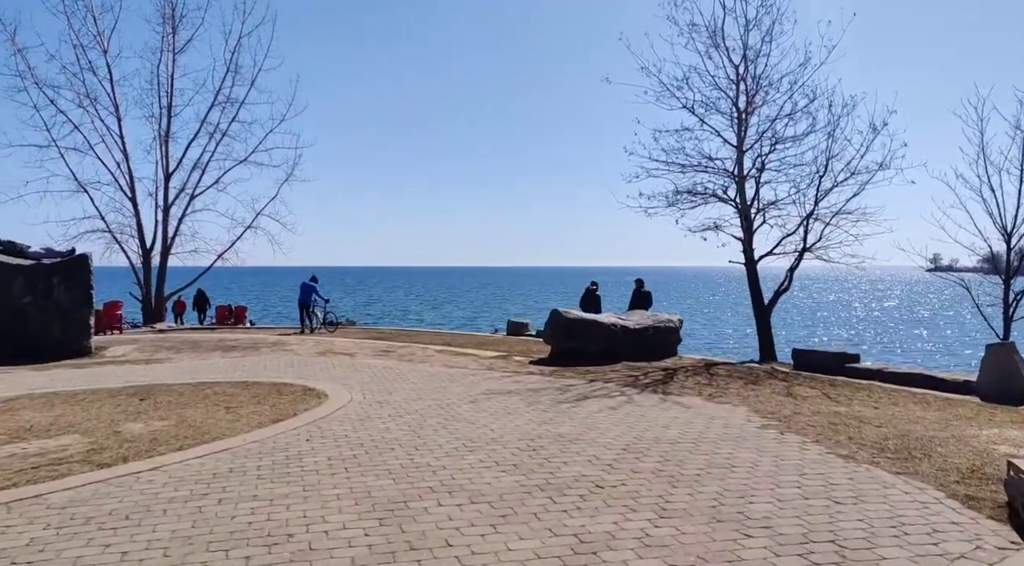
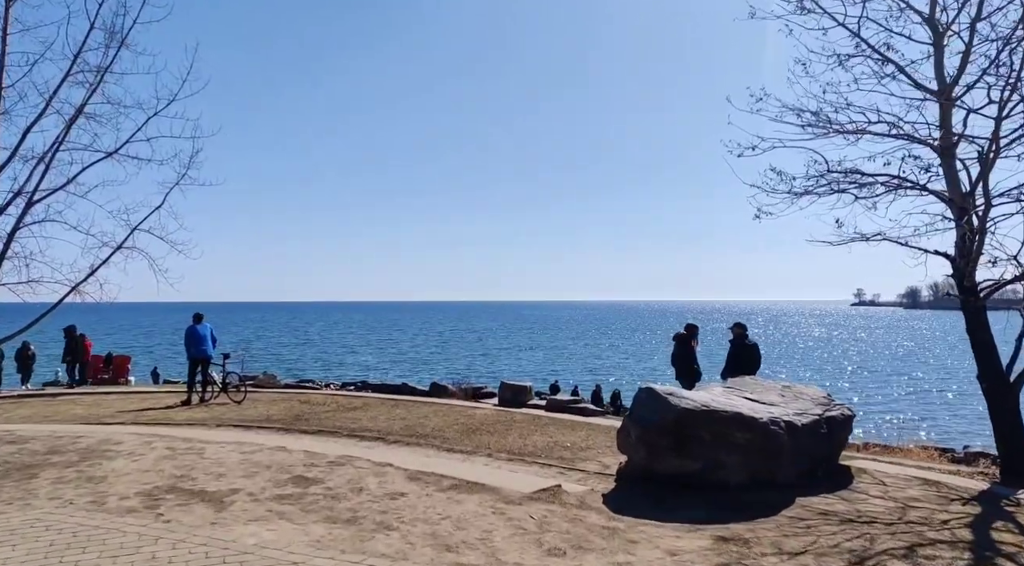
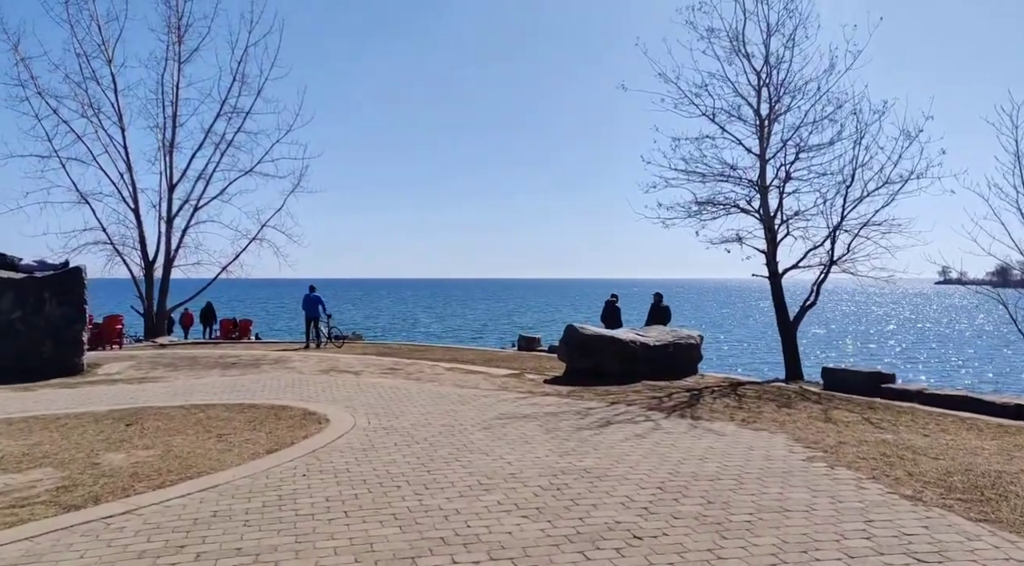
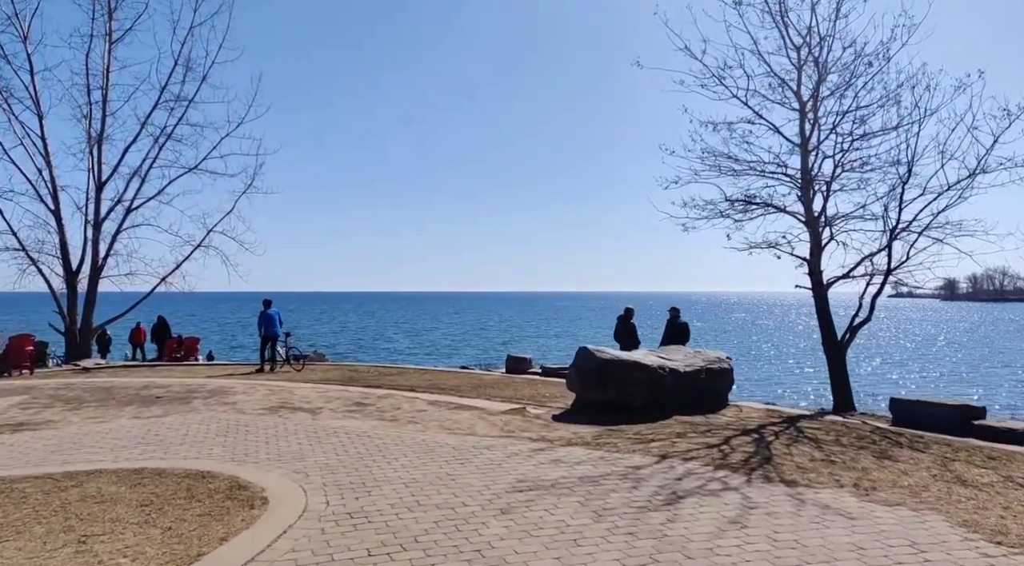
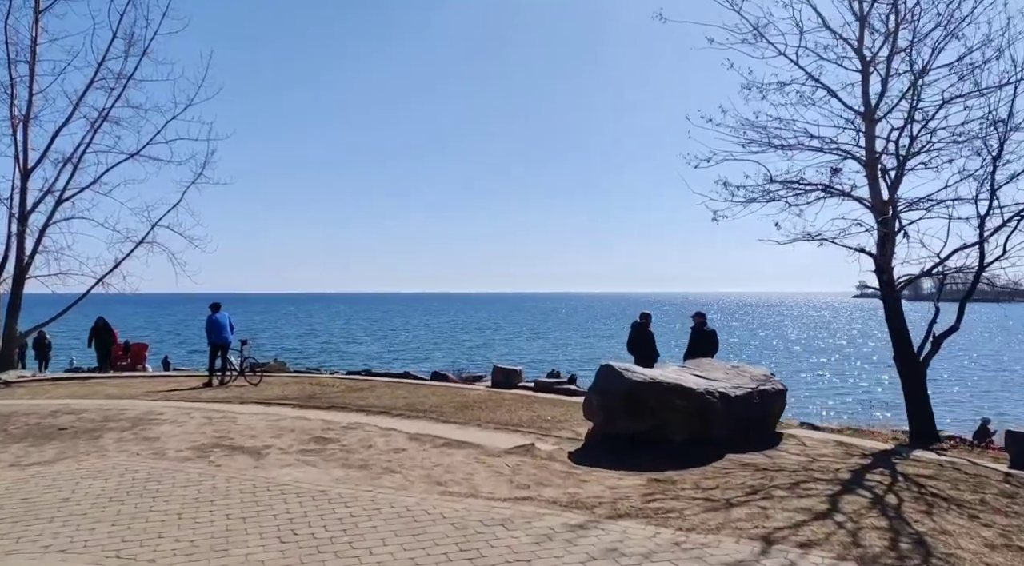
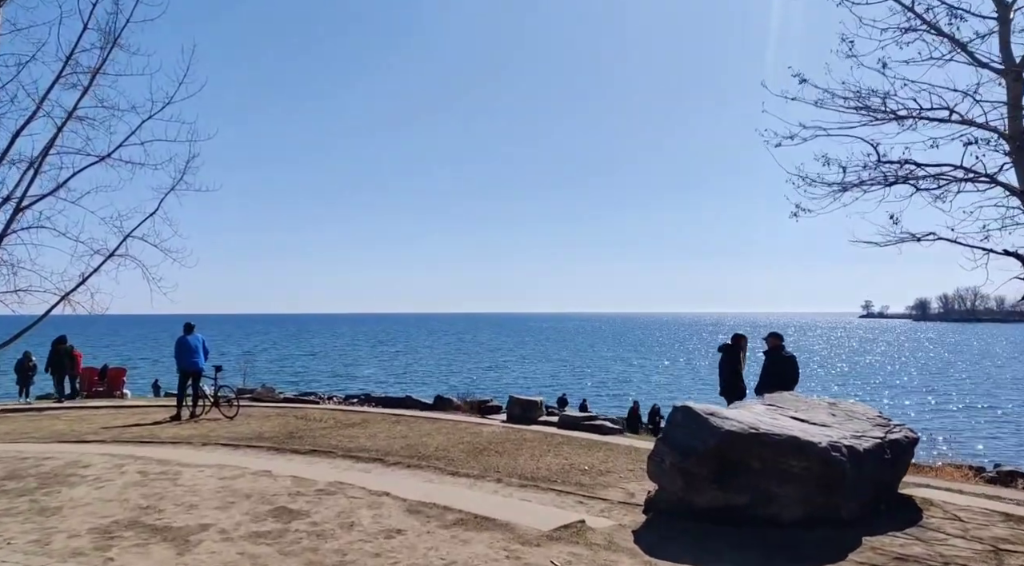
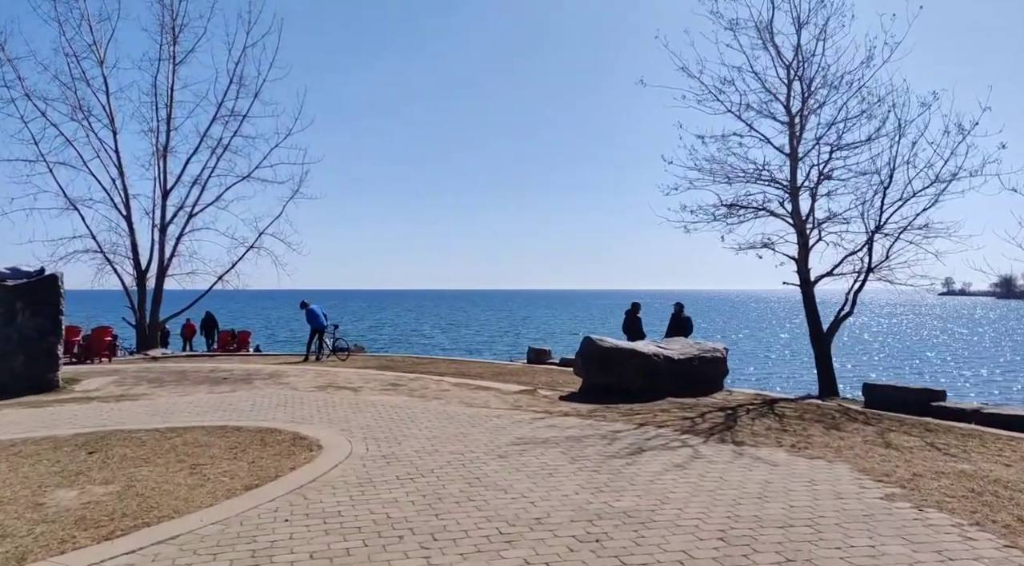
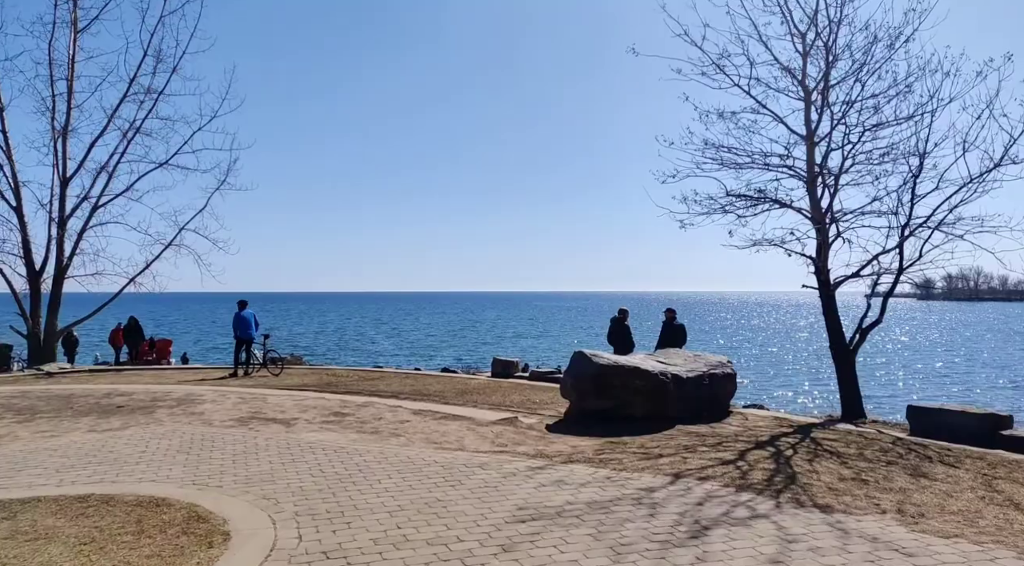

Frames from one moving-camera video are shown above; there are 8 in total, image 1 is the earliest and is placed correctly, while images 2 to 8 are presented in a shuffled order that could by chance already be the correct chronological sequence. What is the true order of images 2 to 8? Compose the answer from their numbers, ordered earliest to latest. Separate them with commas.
3, 7, 4, 8, 5, 2, 6
